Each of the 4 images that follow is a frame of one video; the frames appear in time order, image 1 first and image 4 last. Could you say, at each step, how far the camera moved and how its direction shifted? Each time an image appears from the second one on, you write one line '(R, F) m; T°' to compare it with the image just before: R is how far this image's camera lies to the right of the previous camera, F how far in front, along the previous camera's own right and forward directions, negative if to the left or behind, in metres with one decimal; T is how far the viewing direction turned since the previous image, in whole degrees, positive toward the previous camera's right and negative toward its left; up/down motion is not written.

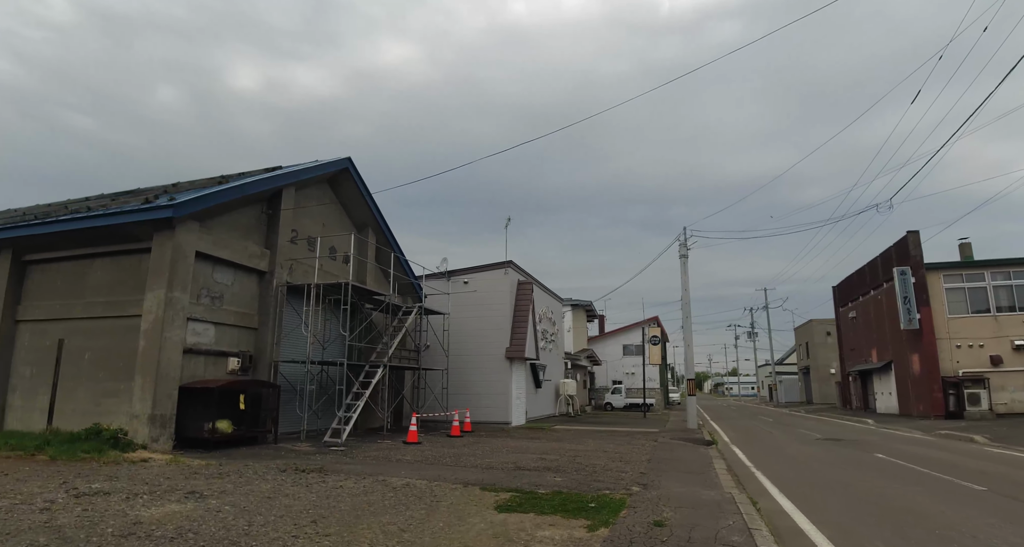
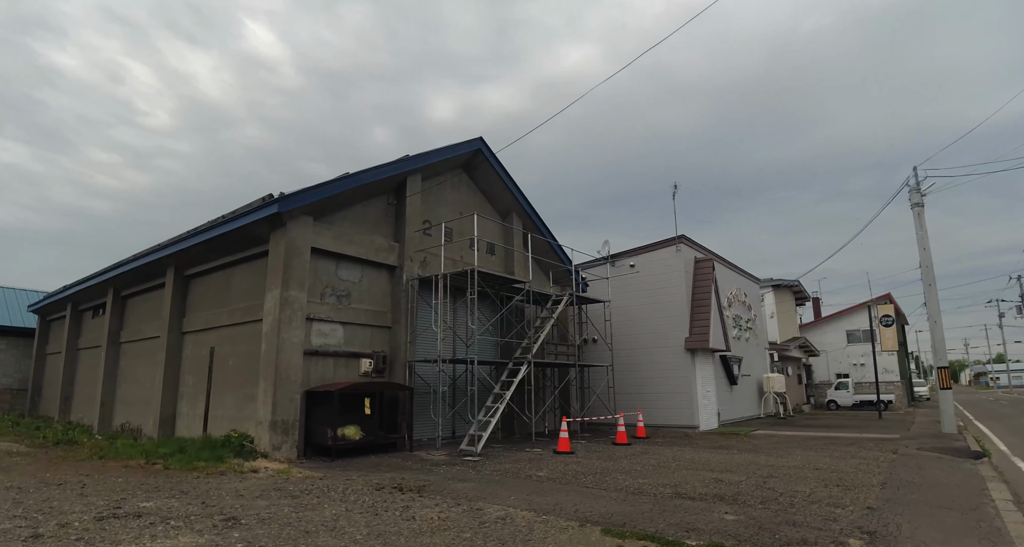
(+0.8, +2.4) m; -20°
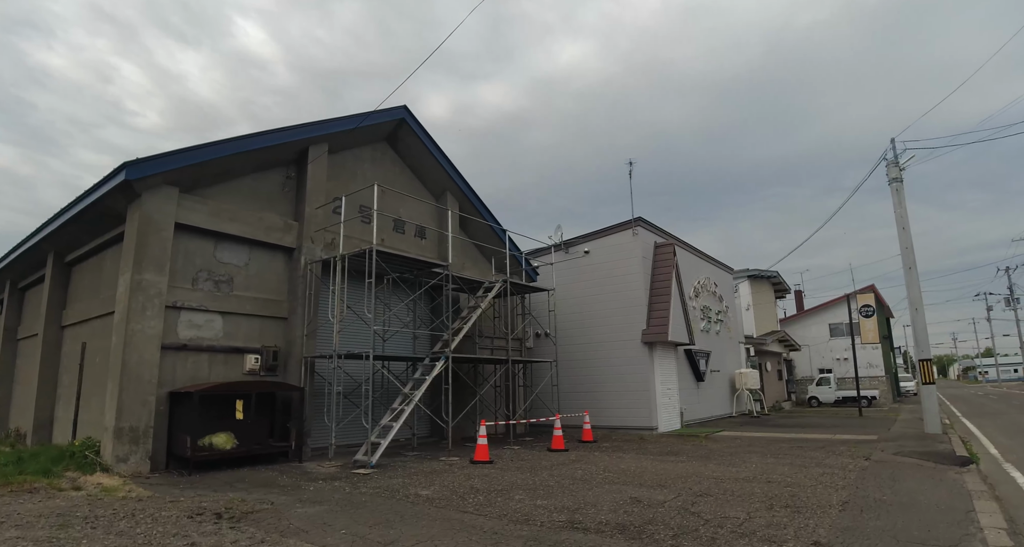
(+1.5, +1.6) m; +1°
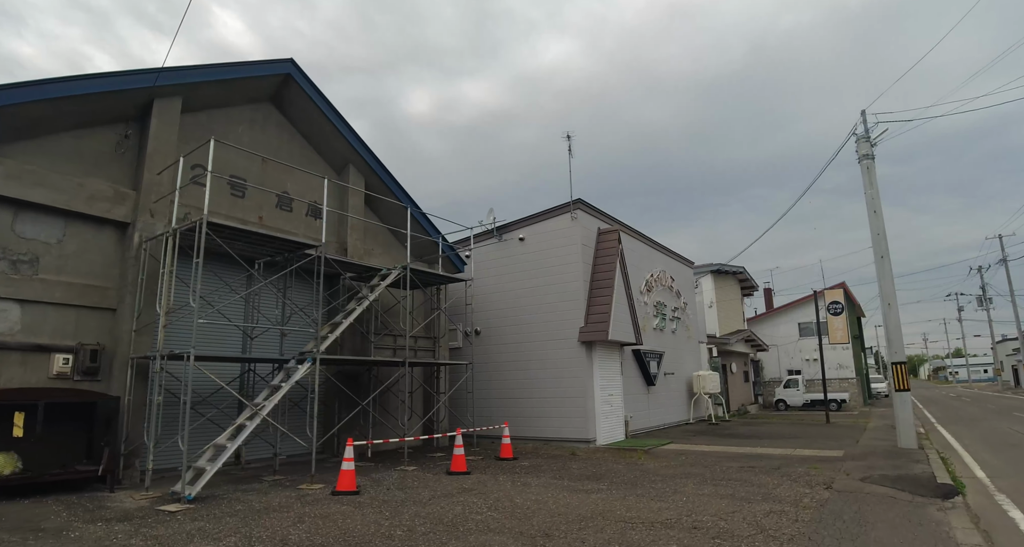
(+1.4, +1.9) m; +2°
